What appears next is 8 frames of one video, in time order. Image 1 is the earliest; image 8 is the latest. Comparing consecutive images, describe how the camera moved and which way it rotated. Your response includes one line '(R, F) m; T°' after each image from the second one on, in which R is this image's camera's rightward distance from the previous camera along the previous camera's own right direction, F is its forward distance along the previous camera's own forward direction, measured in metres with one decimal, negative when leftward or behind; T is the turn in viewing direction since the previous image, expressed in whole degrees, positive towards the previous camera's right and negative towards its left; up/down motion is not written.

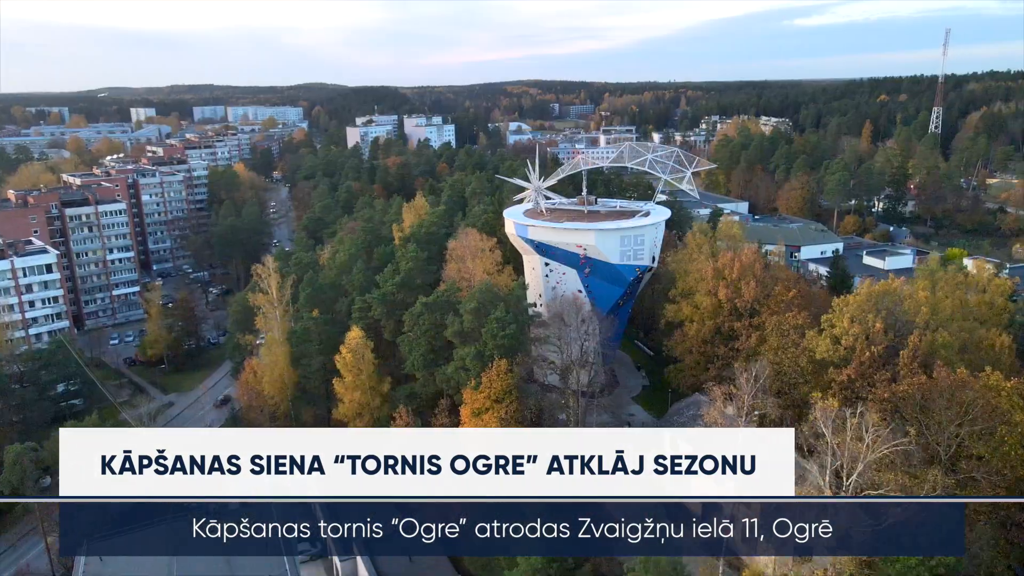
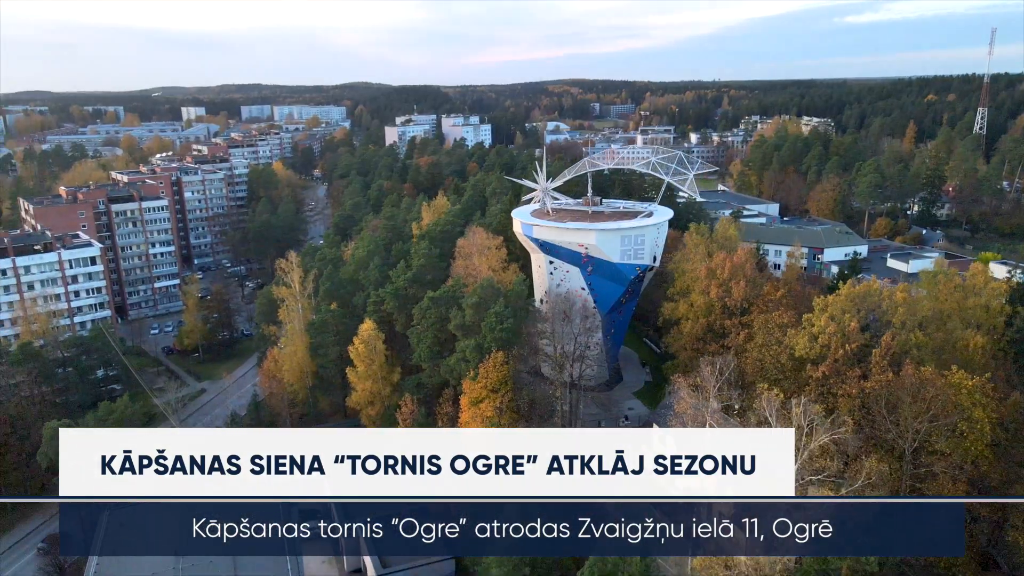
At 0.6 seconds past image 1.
(+1.2, -1.0) m; -3°
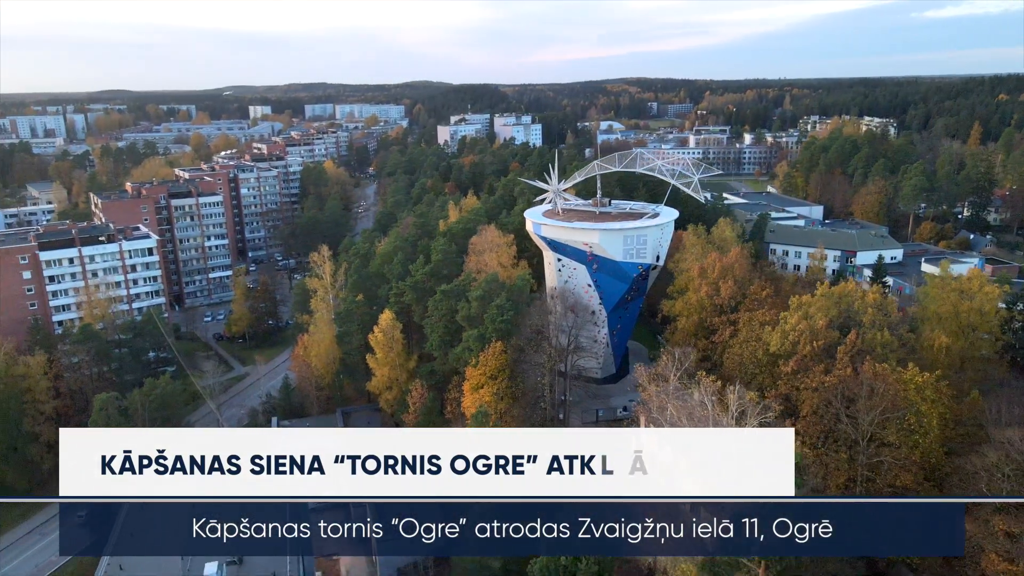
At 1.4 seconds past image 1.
(+1.7, -1.4) m; -4°
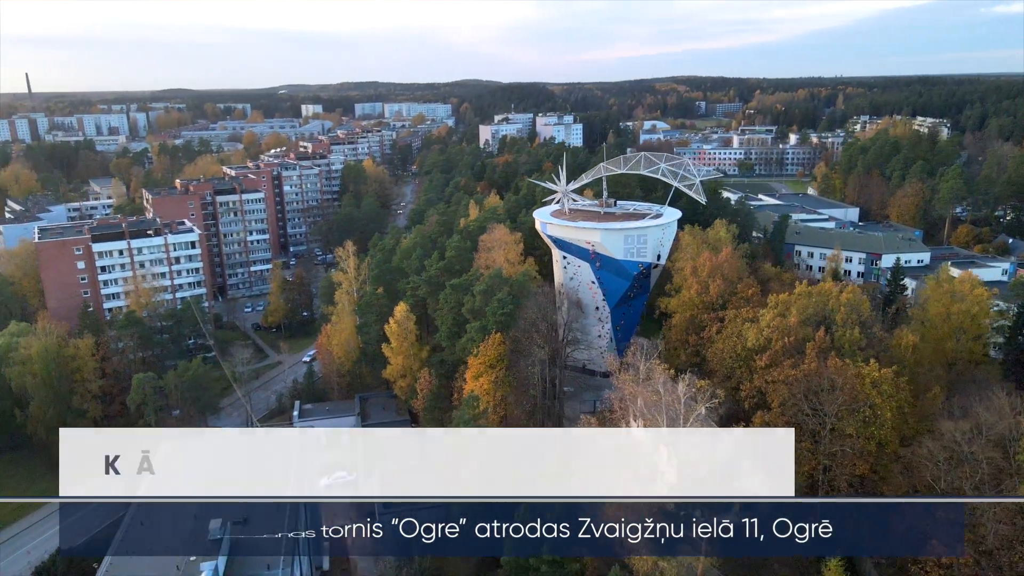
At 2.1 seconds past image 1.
(+1.5, -1.3) m; -4°
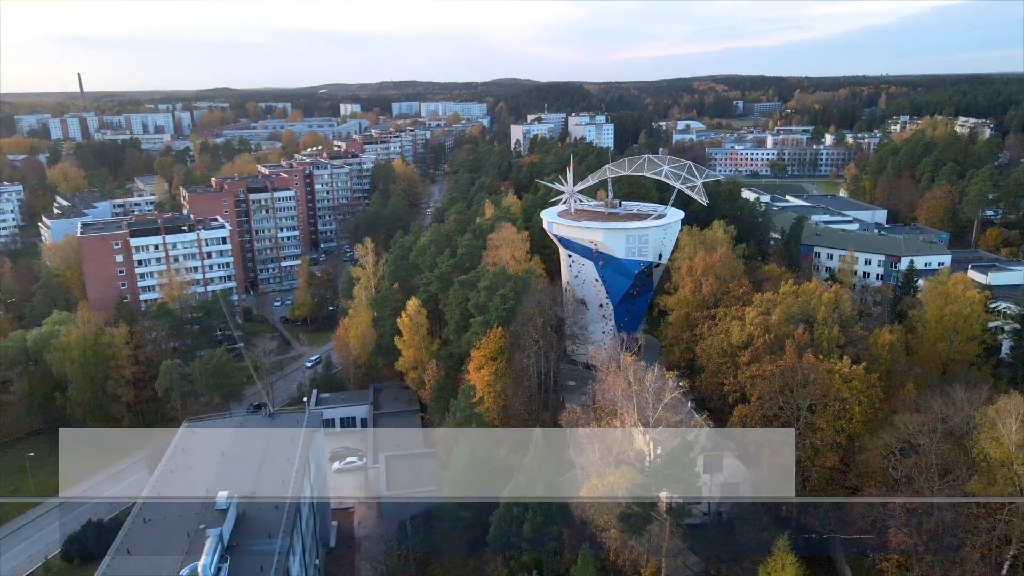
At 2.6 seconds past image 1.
(+1.2, -1.0) m; -3°
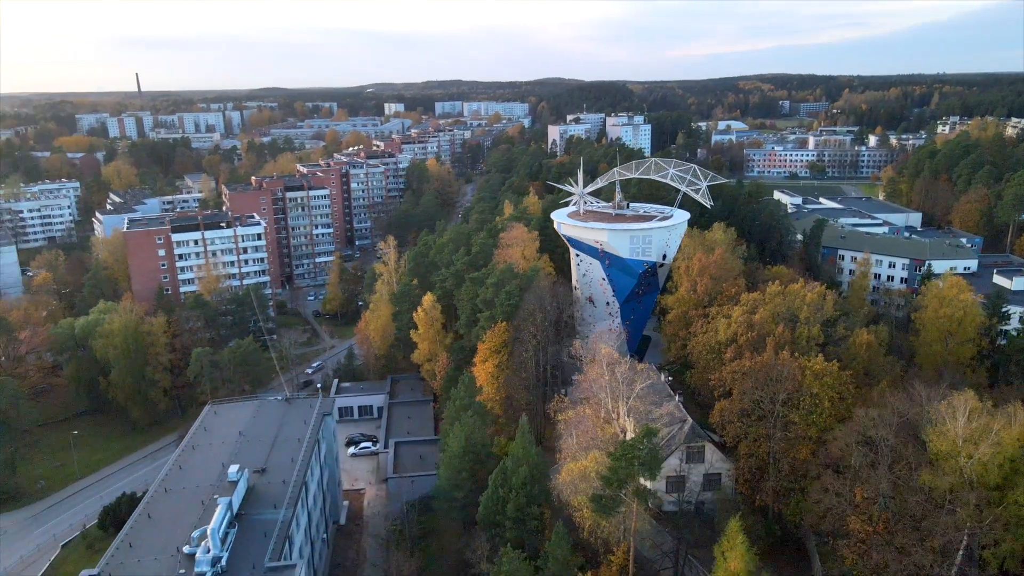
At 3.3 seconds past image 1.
(+1.3, -1.2) m; -3°
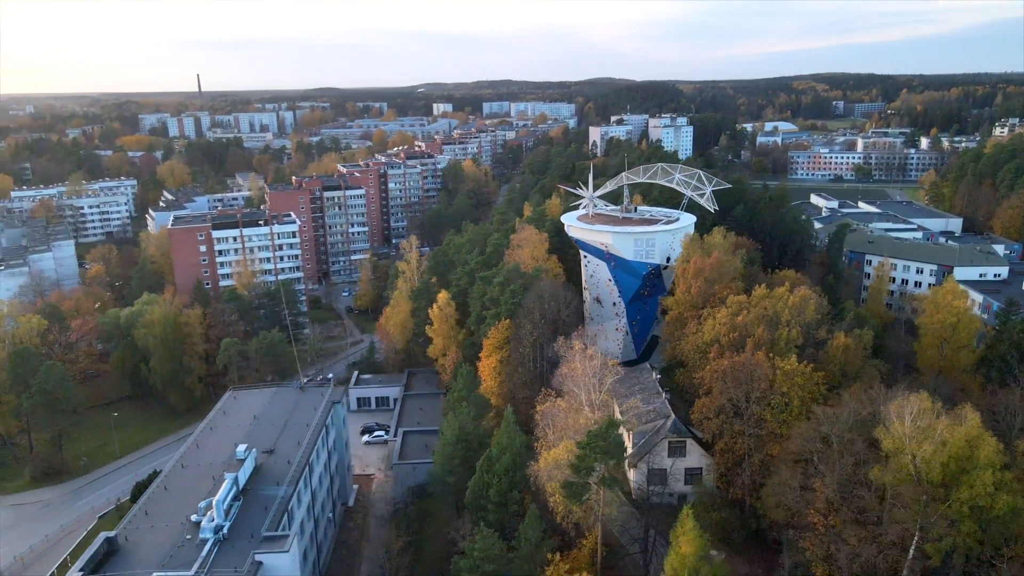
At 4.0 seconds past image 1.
(+1.6, -1.1) m; -4°
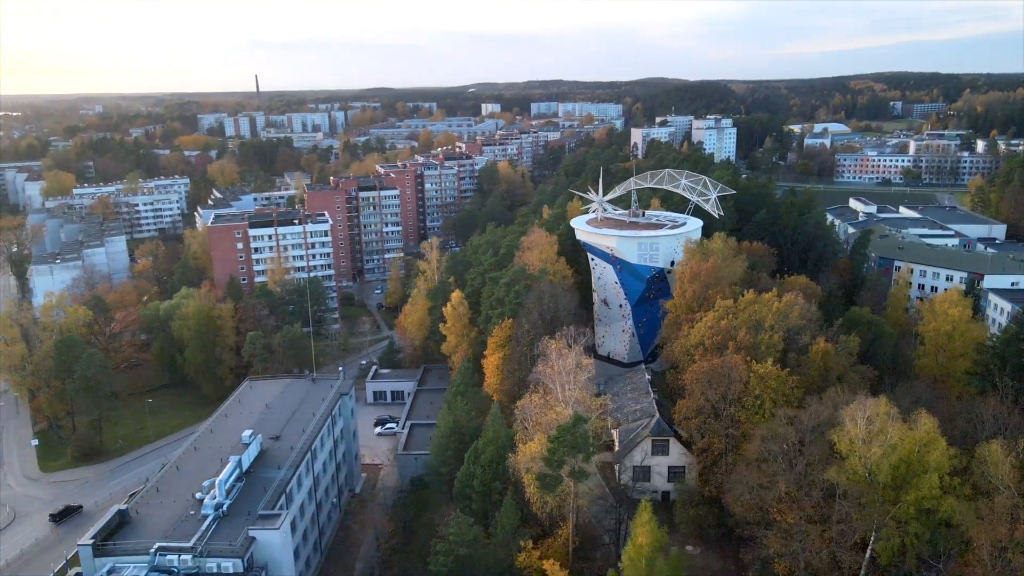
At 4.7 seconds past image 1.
(+1.7, -0.9) m; -4°
